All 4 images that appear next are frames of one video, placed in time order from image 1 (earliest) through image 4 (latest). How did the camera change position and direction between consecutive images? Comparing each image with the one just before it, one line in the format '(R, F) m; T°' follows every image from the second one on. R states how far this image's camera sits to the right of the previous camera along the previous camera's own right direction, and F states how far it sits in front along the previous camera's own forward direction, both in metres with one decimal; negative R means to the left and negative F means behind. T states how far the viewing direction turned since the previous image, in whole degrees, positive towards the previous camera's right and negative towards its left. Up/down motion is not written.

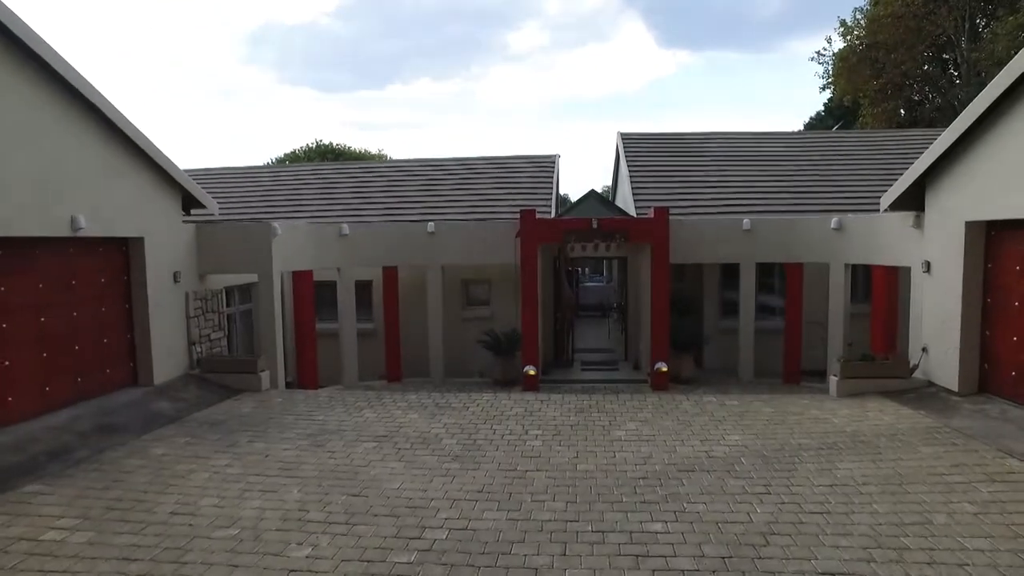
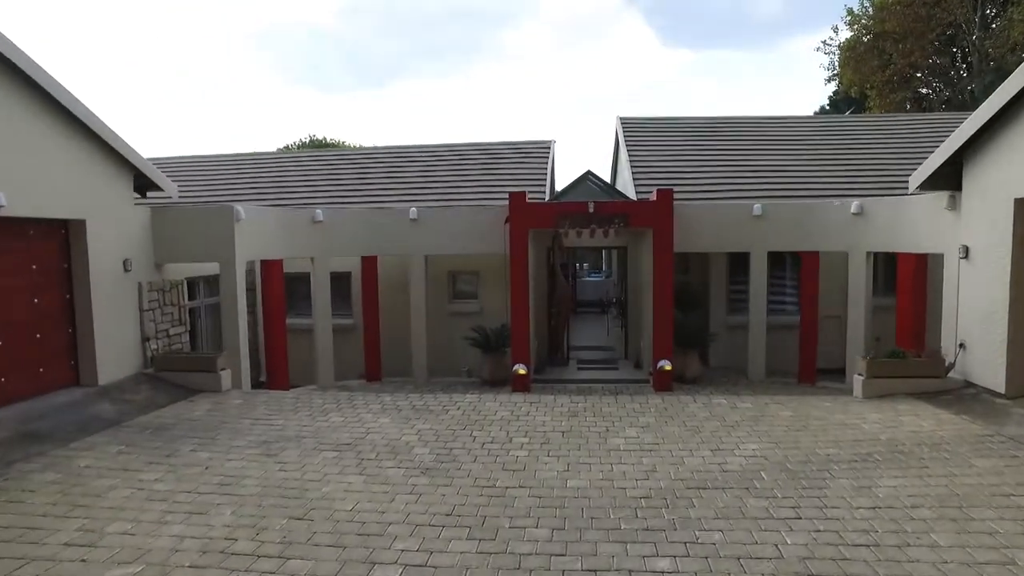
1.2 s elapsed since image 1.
(+0.2, +1.1) m; 0°
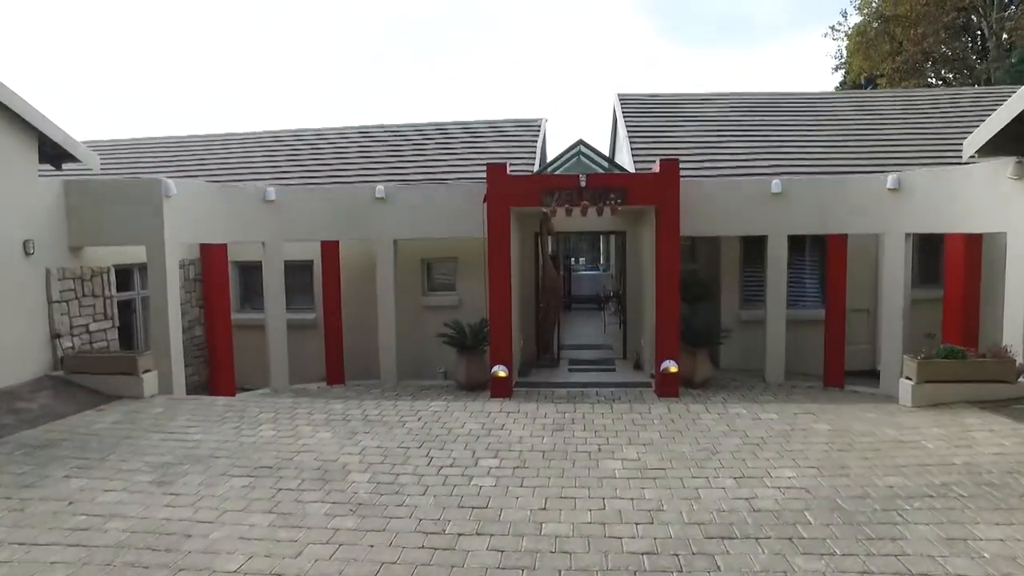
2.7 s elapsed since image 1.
(+0.3, +1.6) m; 0°
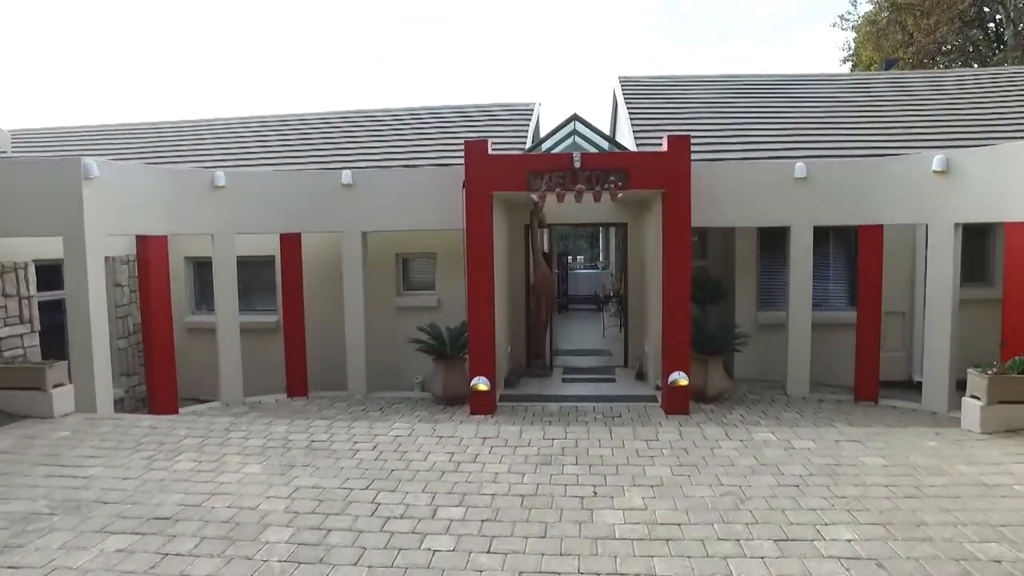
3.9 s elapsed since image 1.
(+0.2, +1.4) m; 0°
